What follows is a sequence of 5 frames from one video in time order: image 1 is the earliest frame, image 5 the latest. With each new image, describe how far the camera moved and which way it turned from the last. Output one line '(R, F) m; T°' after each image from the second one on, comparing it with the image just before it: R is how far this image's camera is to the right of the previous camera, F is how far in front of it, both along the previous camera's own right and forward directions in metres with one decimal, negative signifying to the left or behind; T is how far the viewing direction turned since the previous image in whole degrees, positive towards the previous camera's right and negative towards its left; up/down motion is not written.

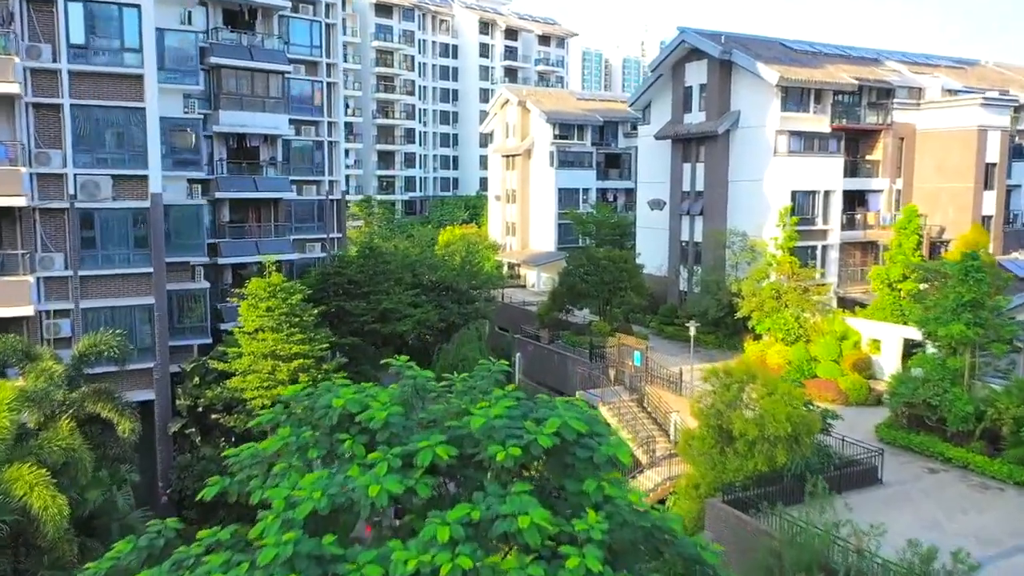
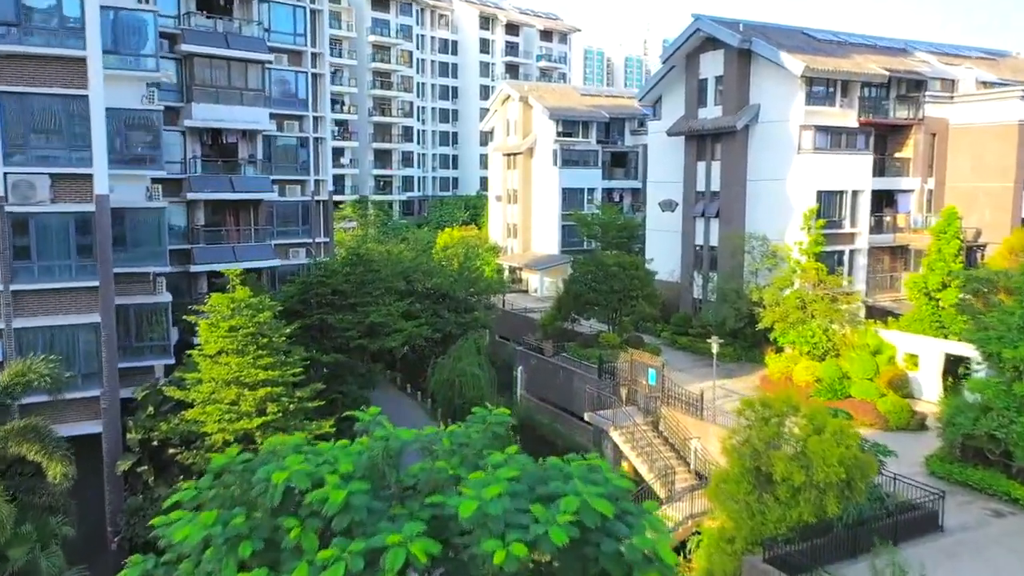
(0.0, +2.6) m; 0°
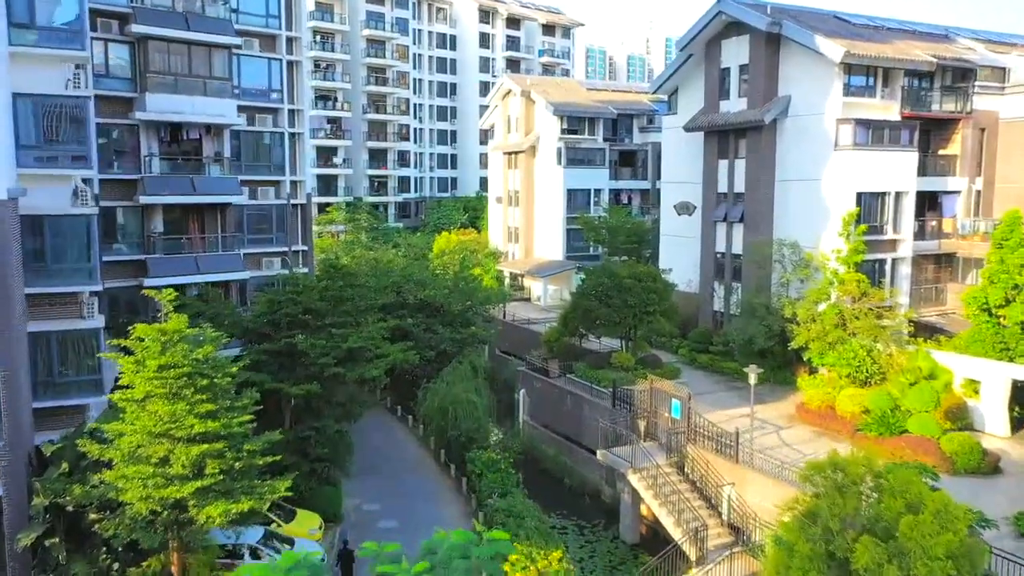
(0.0, +3.4) m; 0°
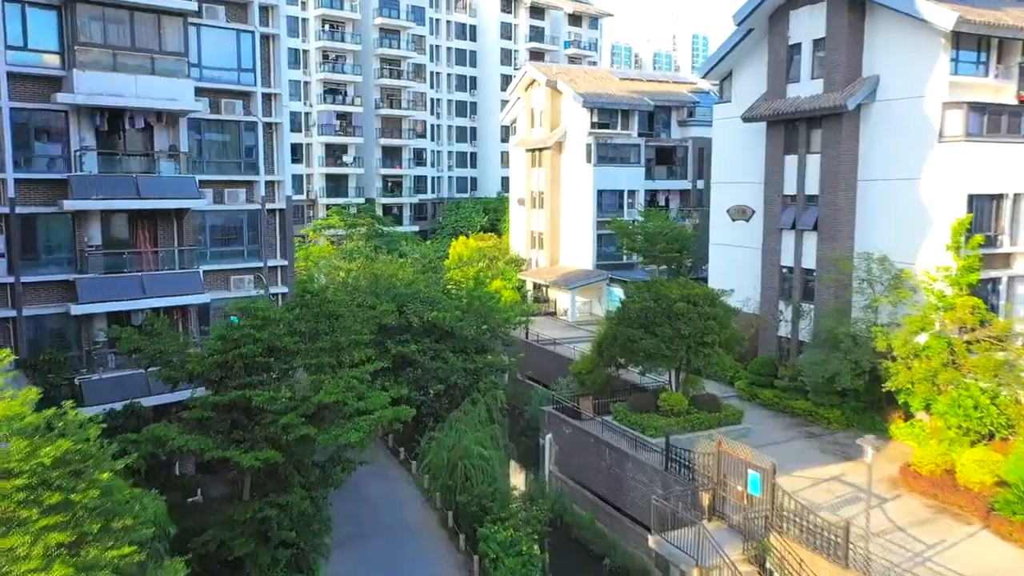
(0.0, +5.1) m; -2°
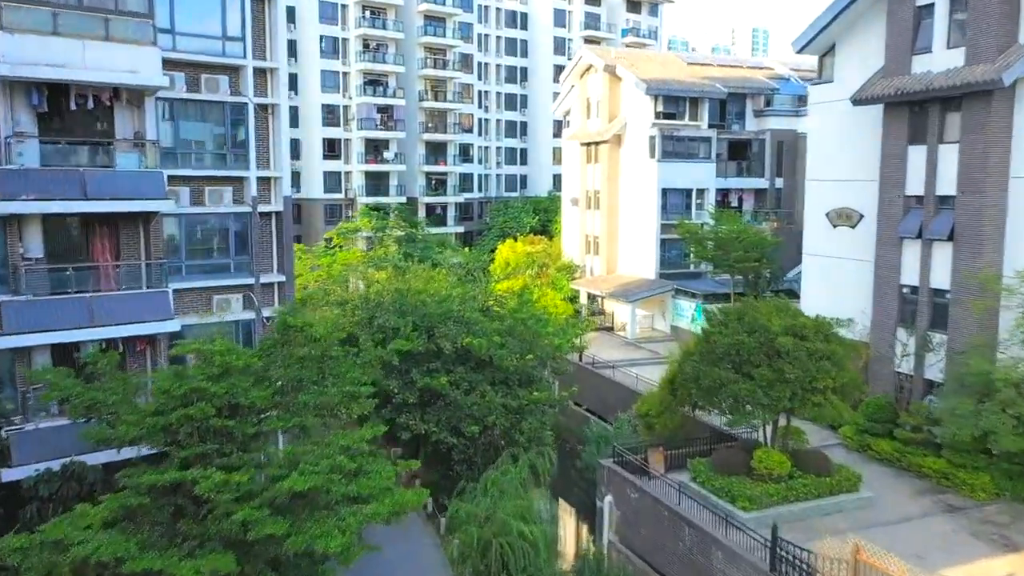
(0.0, +4.7) m; -4°
